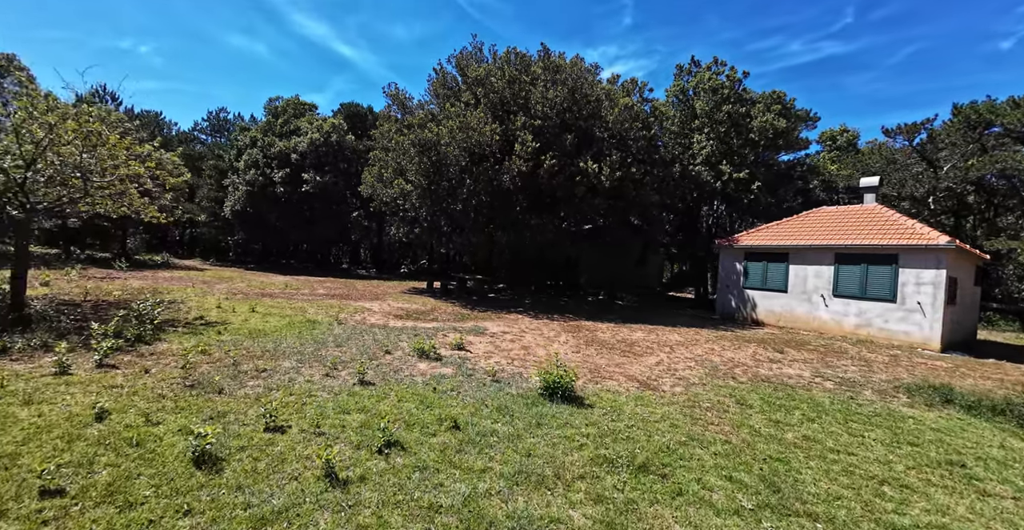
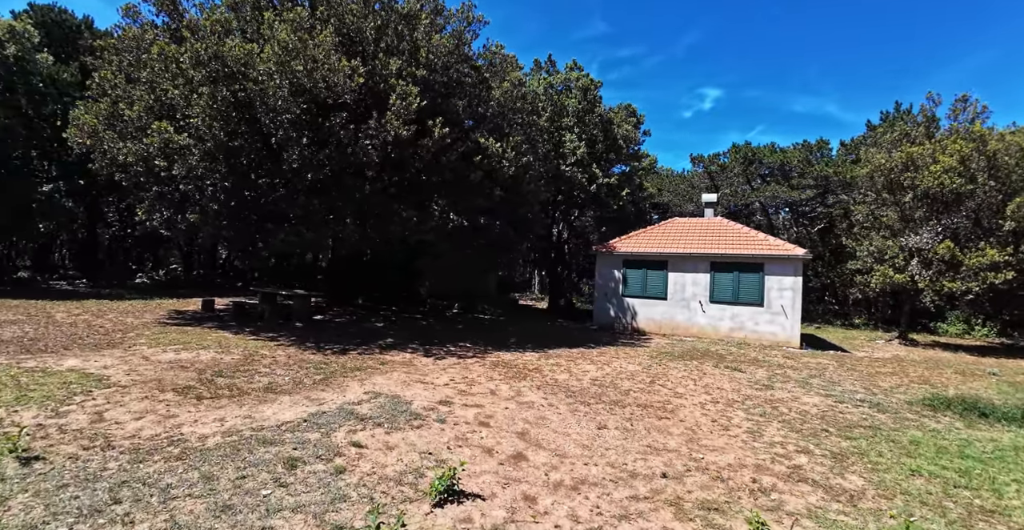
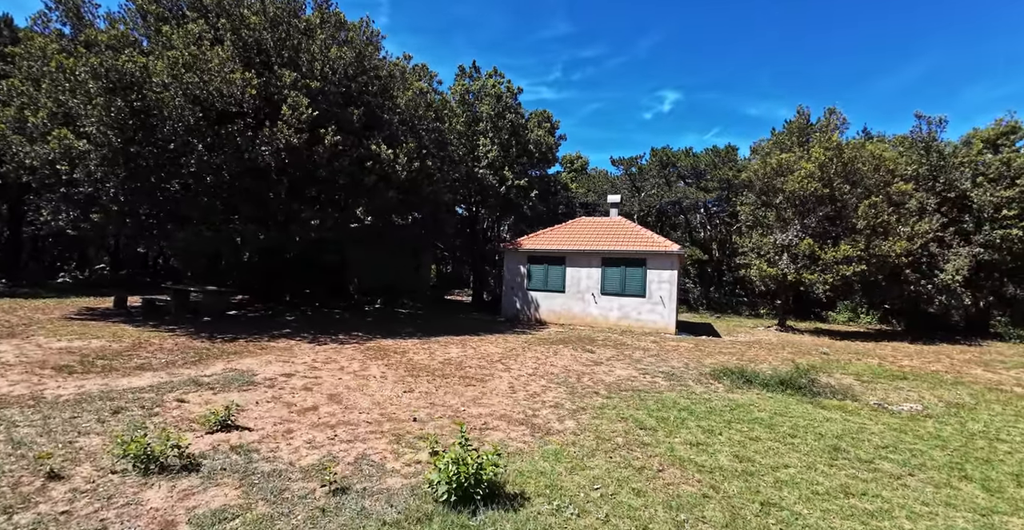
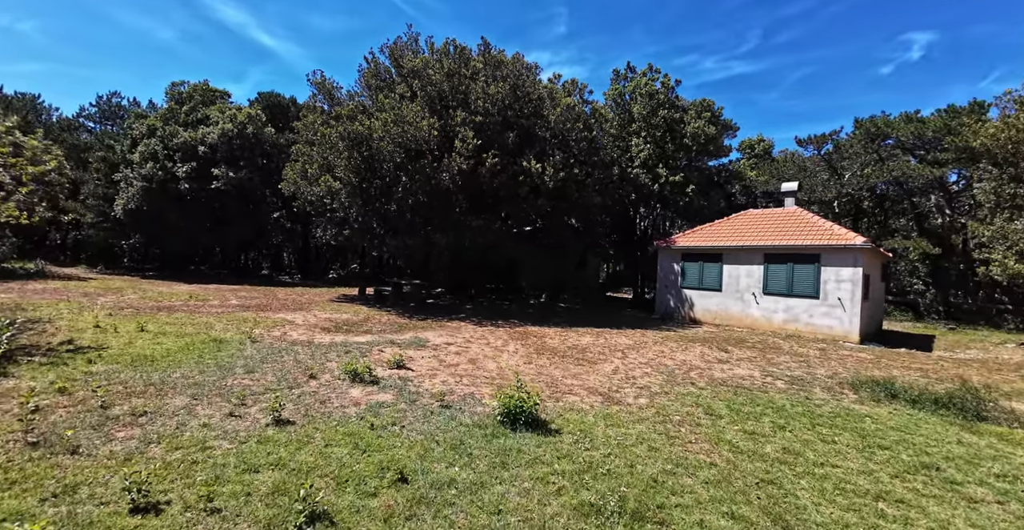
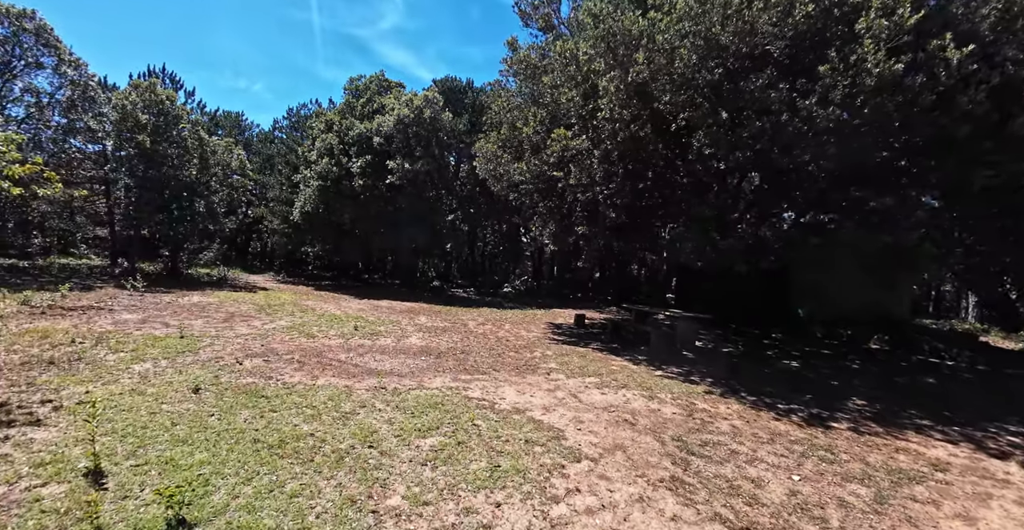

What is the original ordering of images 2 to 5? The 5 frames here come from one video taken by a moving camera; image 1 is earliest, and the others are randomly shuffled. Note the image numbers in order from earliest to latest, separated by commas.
4, 3, 2, 5
